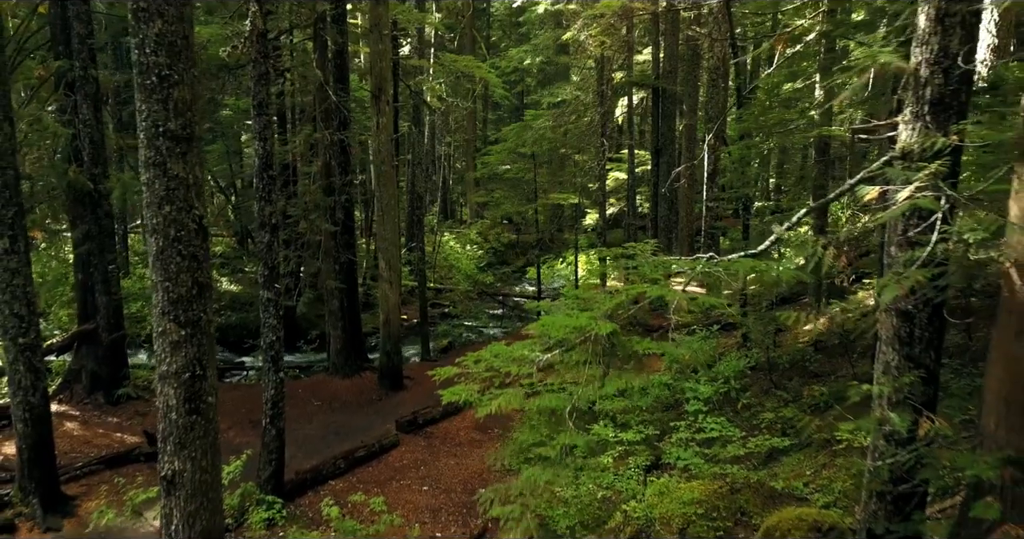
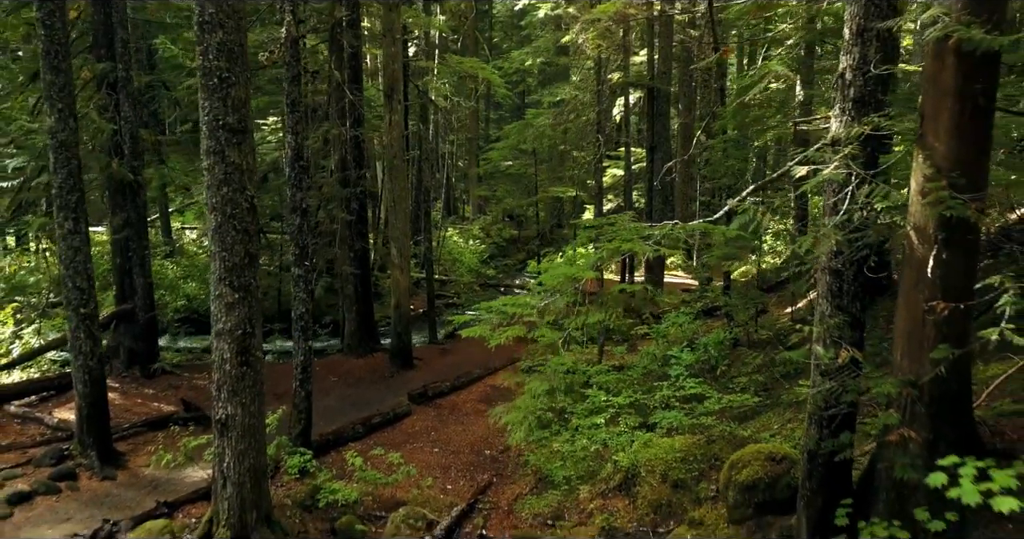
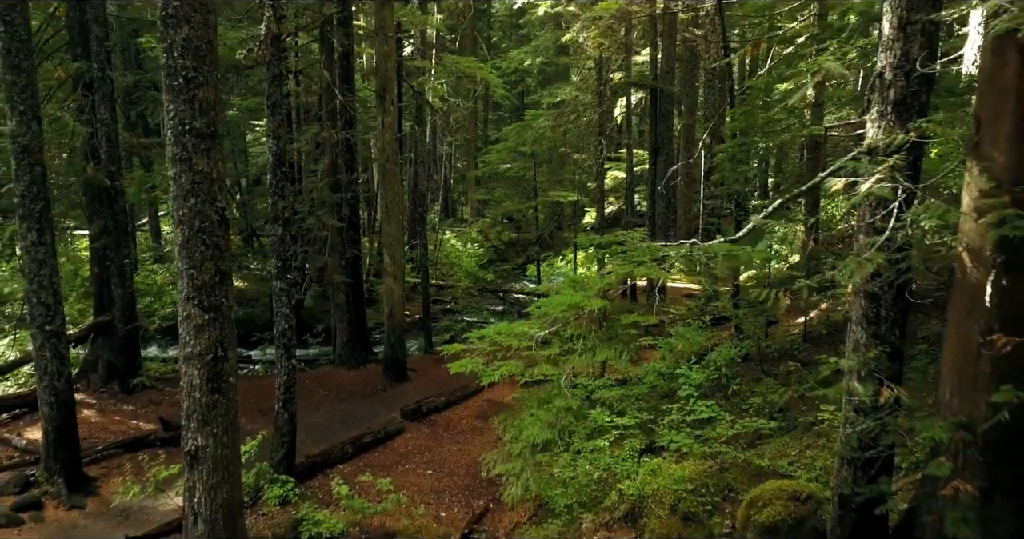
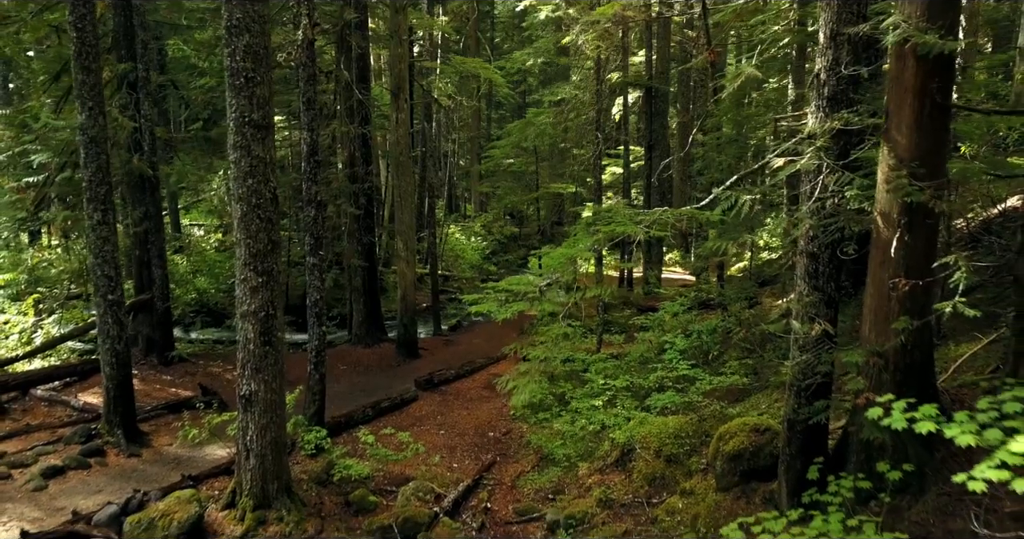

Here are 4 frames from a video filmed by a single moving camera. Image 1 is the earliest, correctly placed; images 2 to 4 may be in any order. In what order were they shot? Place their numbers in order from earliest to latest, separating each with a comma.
3, 2, 4
